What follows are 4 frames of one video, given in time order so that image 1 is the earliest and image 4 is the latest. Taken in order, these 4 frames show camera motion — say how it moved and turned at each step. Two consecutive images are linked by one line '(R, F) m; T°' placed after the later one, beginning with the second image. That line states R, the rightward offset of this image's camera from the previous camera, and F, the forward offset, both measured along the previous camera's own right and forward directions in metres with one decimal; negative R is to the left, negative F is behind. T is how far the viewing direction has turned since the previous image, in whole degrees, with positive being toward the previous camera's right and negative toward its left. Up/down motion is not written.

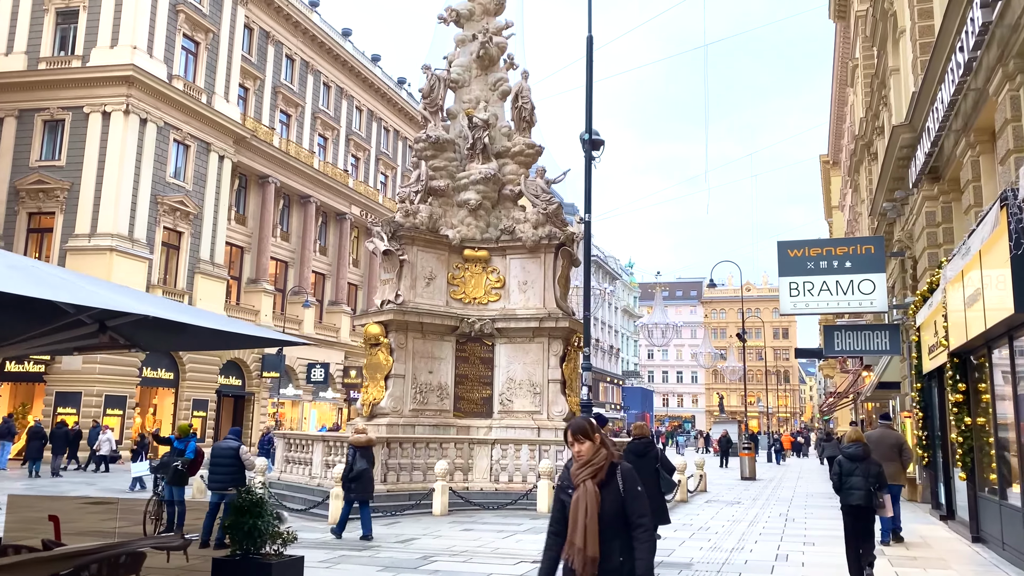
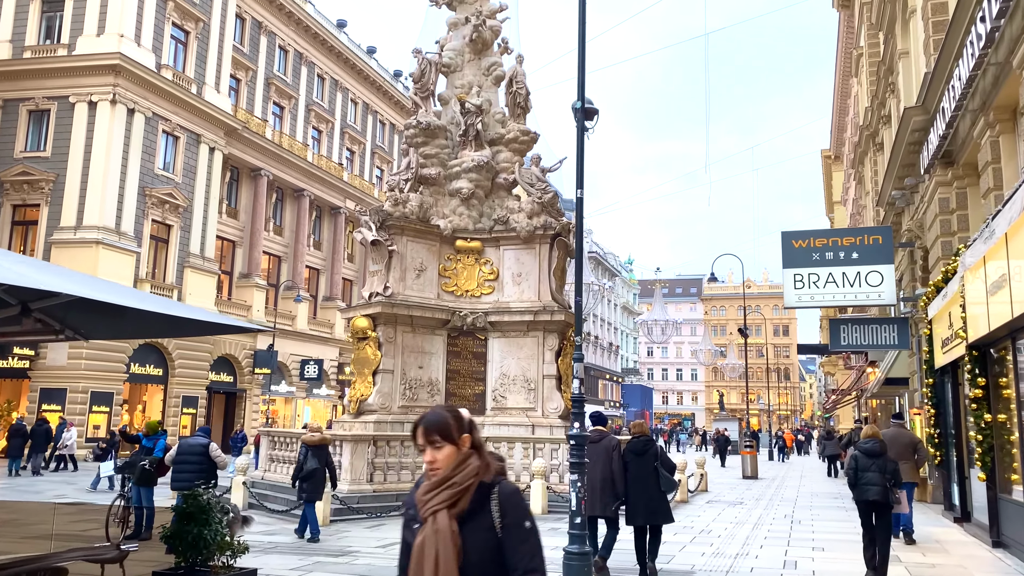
(+0.1, +0.7) m; 0°
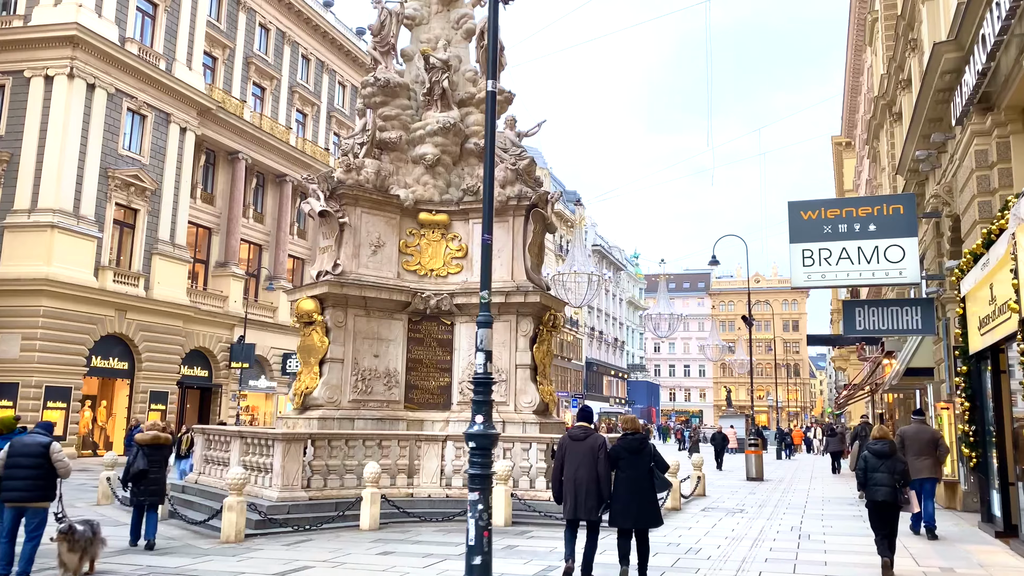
(+0.8, +2.1) m; -1°
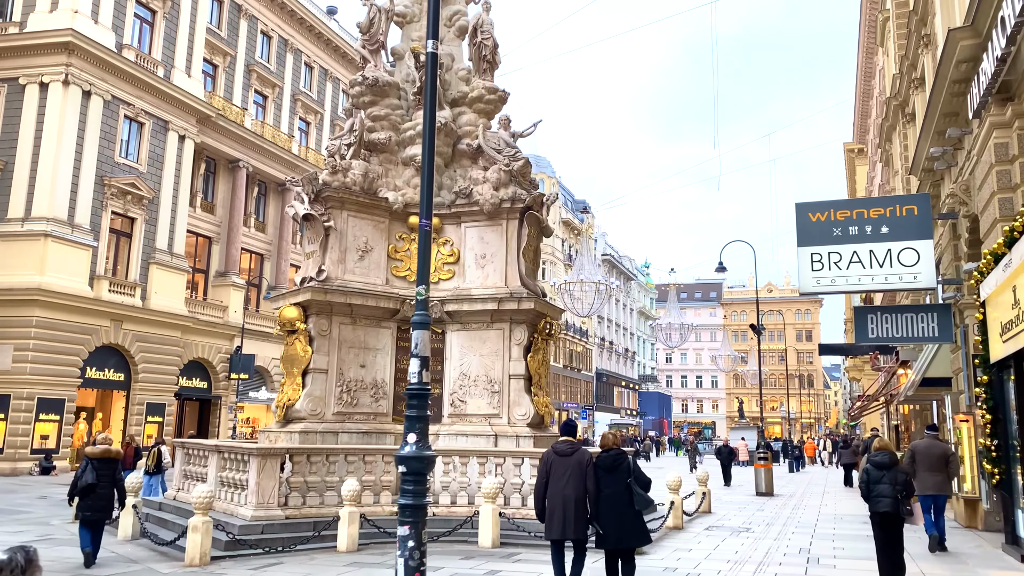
(+0.3, +0.7) m; -1°
